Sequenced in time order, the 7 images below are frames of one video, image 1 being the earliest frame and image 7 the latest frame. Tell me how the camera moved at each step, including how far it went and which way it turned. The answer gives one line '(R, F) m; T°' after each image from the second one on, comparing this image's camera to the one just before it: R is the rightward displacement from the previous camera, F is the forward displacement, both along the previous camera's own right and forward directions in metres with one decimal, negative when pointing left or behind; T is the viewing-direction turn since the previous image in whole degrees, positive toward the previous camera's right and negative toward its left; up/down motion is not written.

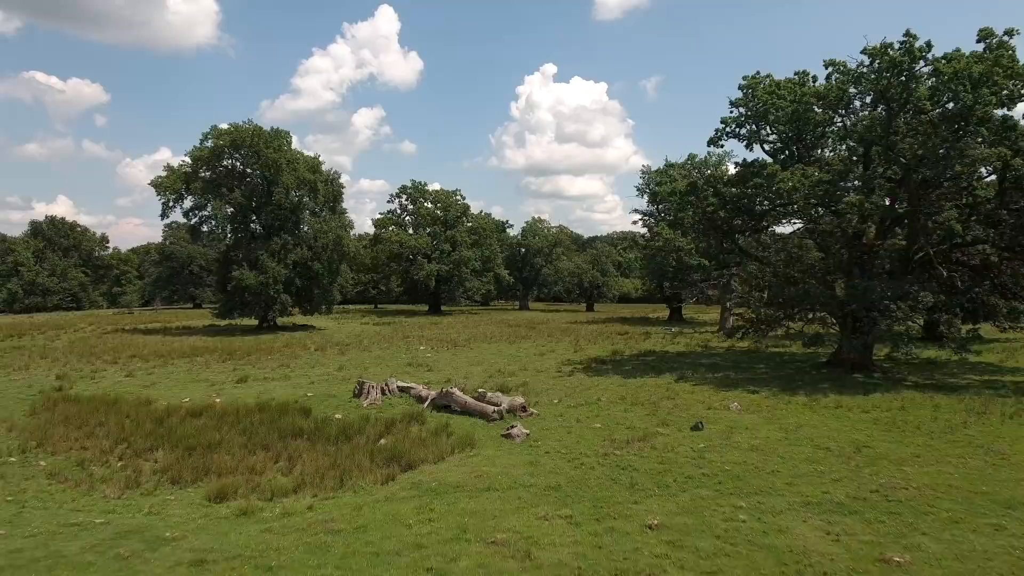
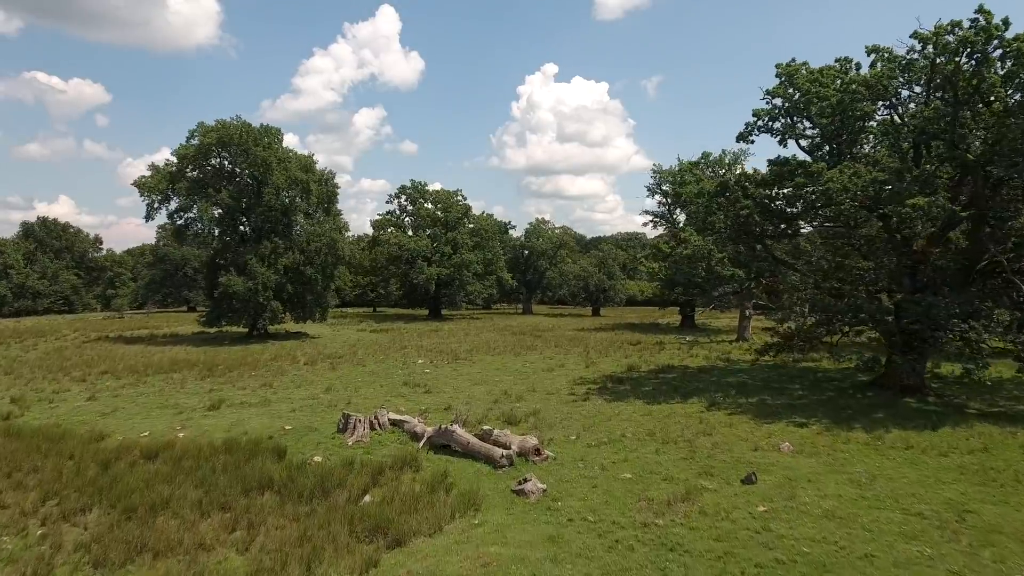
(-0.1, +1.7) m; 0°
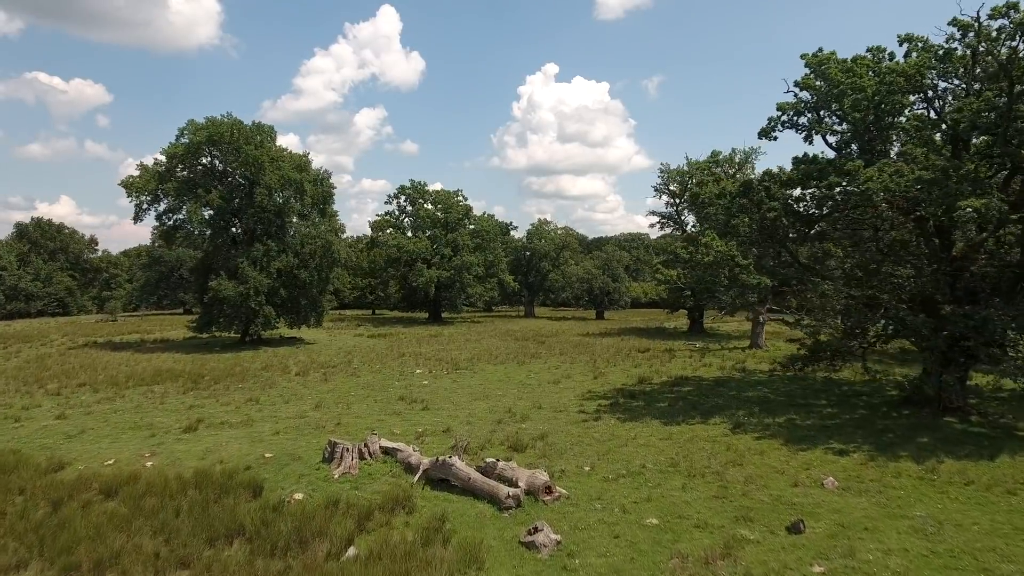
(-0.1, +1.1) m; 0°
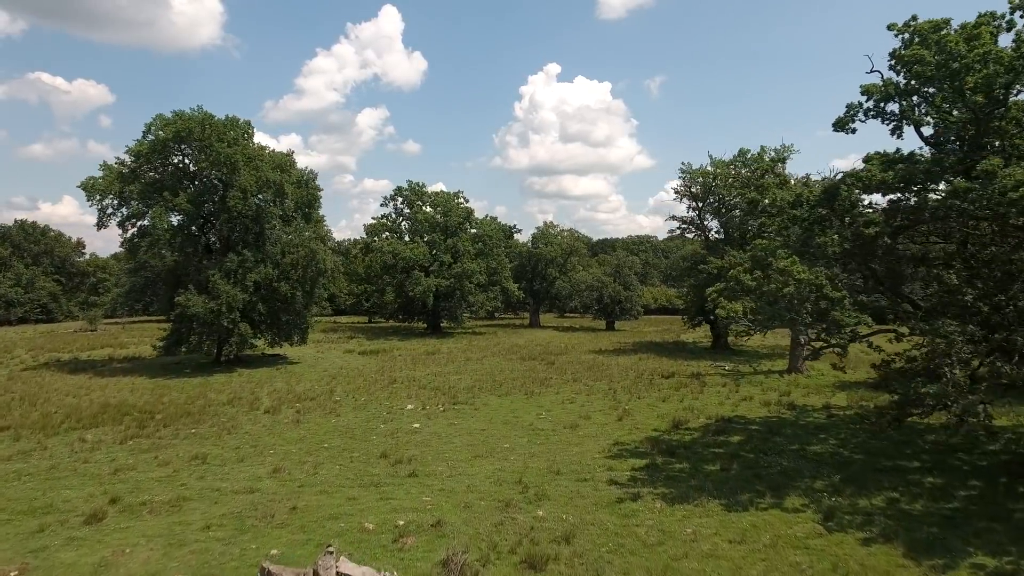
(-0.1, +2.9) m; 0°
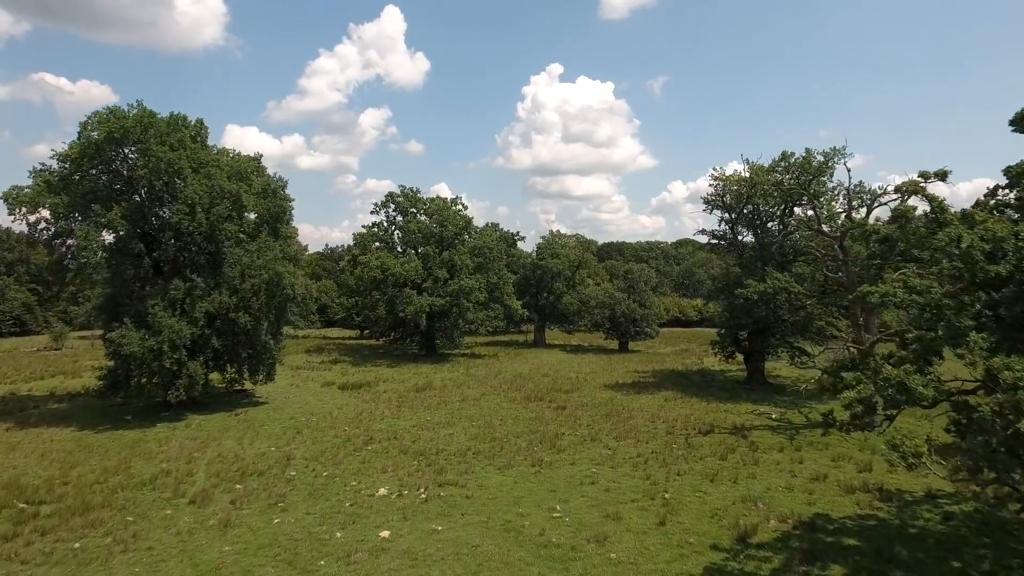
(0.0, +3.9) m; 0°
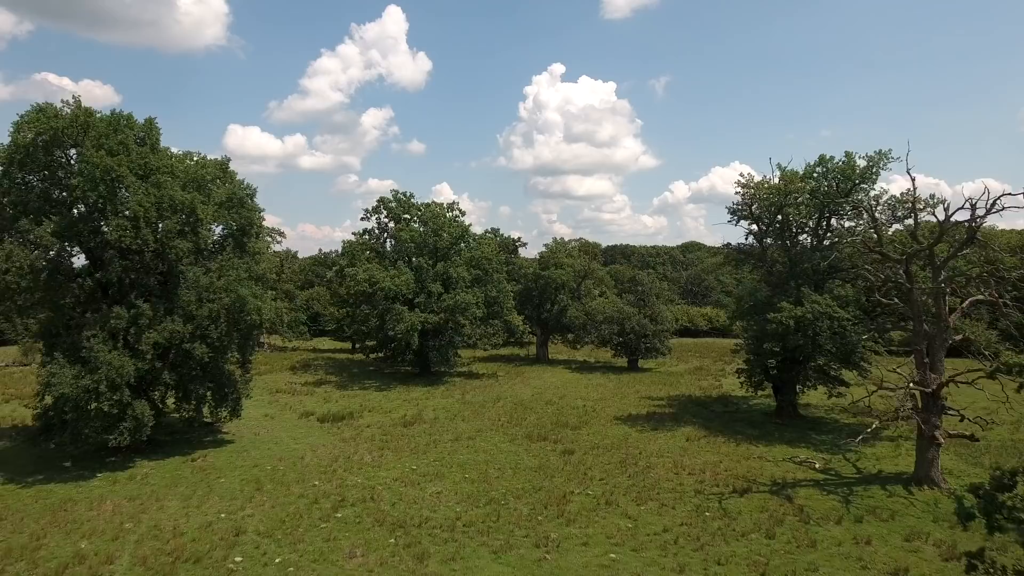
(+0.1, +2.8) m; 0°
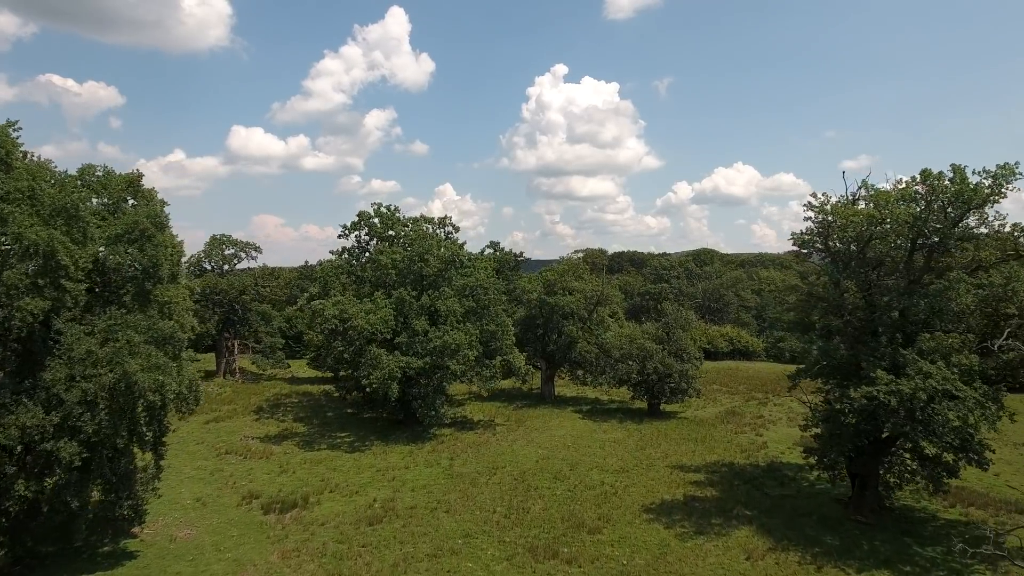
(+0.1, +5.0) m; 0°
